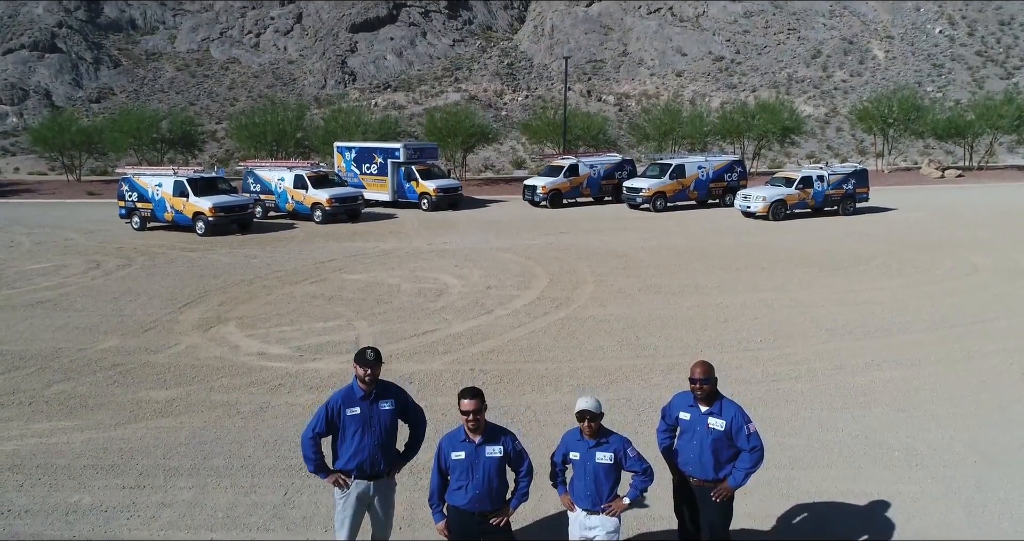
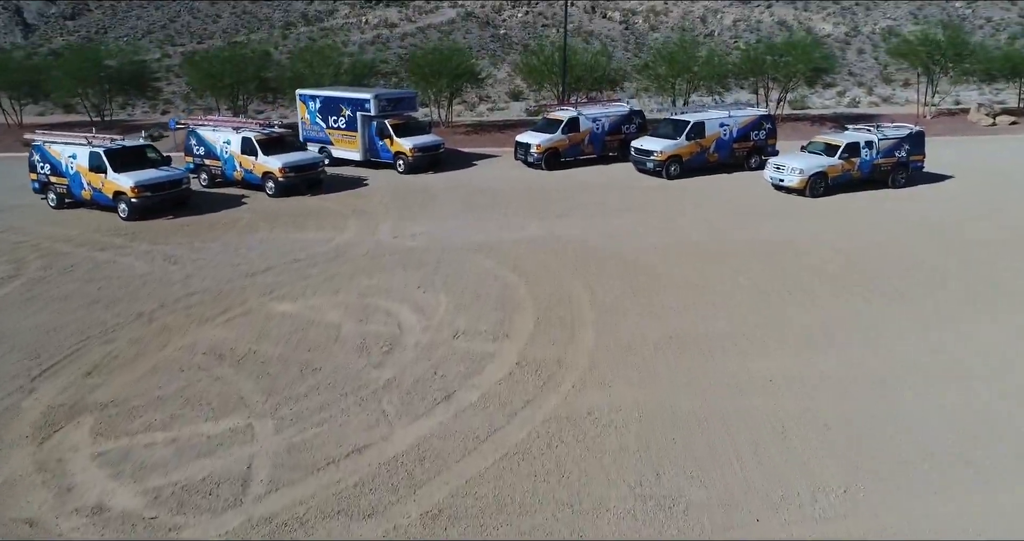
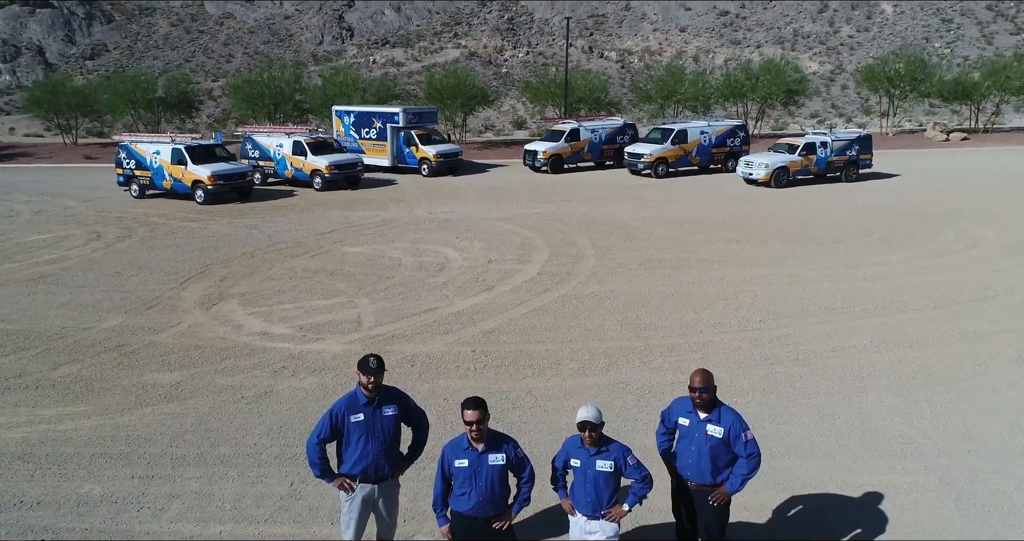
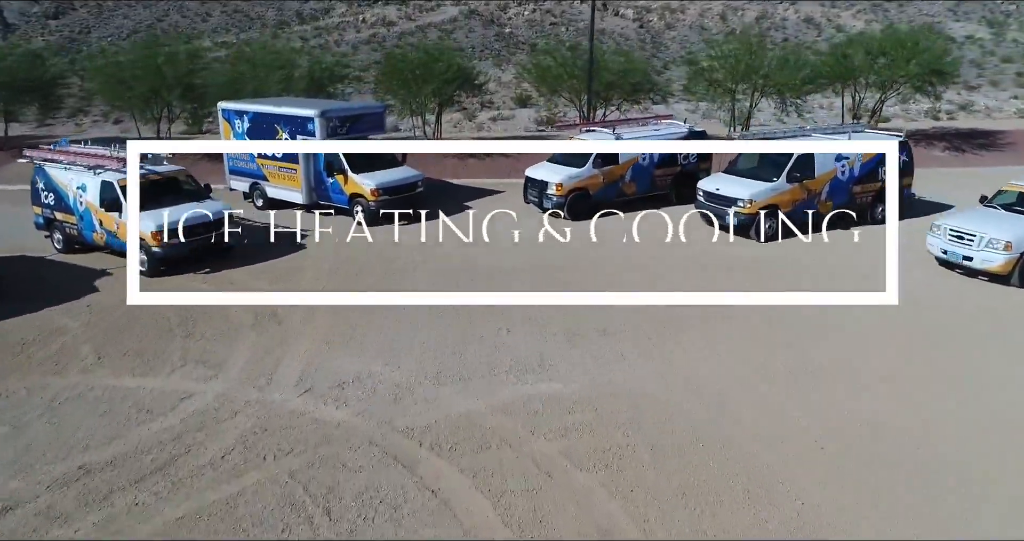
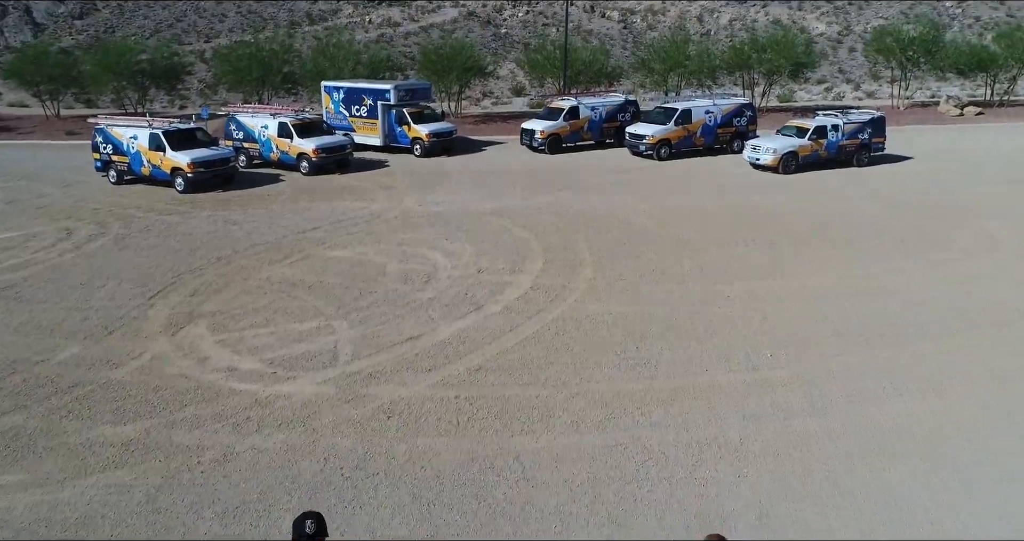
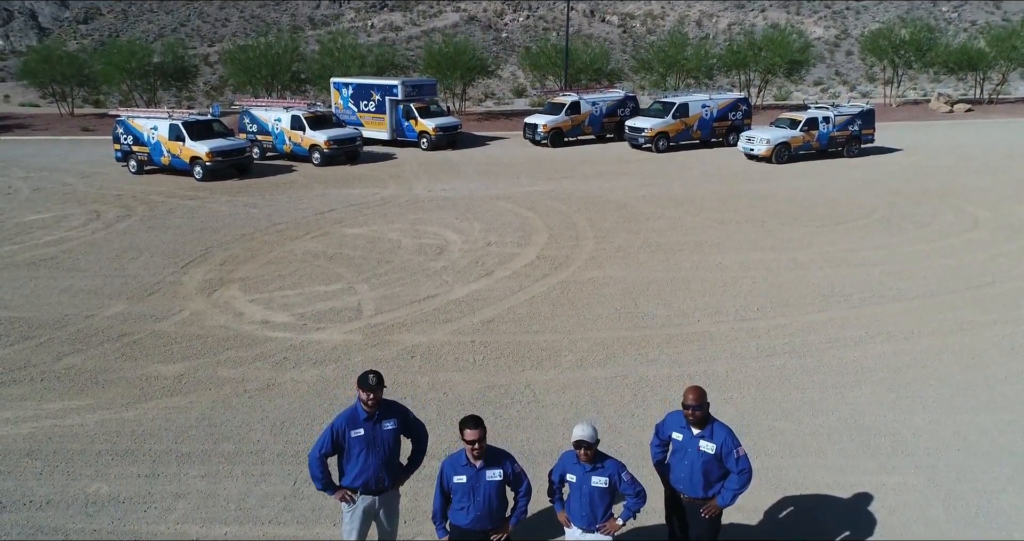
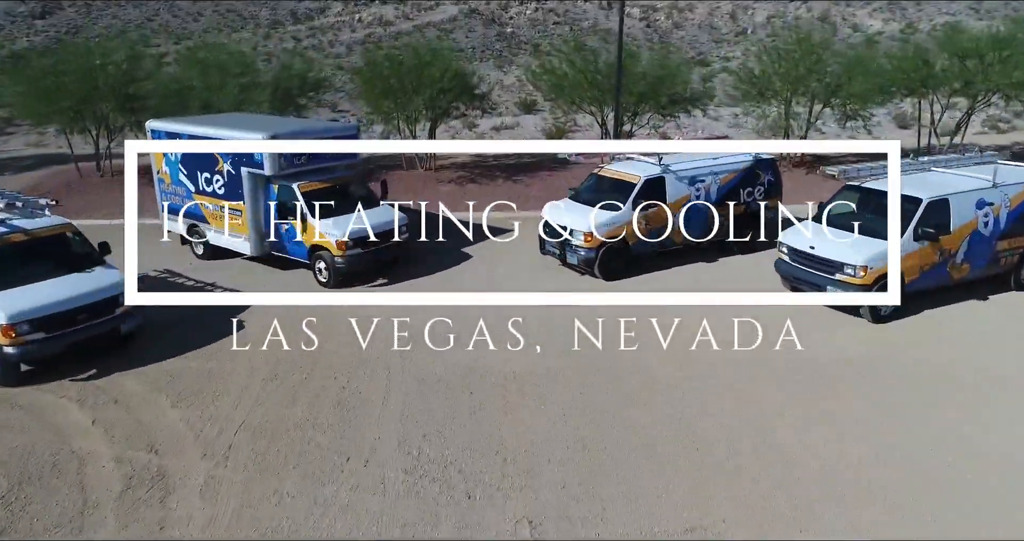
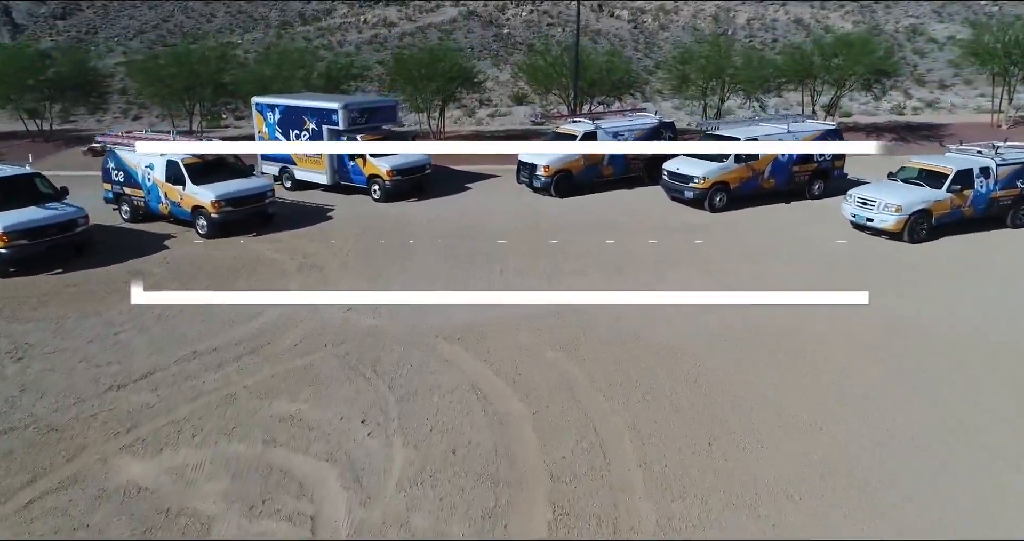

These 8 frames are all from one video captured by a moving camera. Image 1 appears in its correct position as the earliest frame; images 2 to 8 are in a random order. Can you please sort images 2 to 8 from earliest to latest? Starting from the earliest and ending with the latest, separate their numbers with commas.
3, 6, 5, 2, 8, 4, 7
